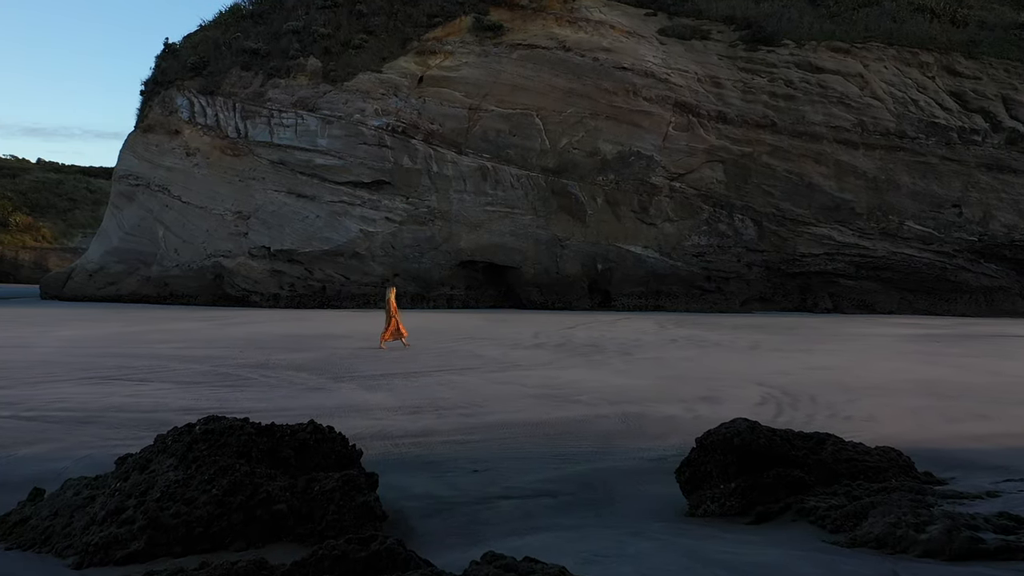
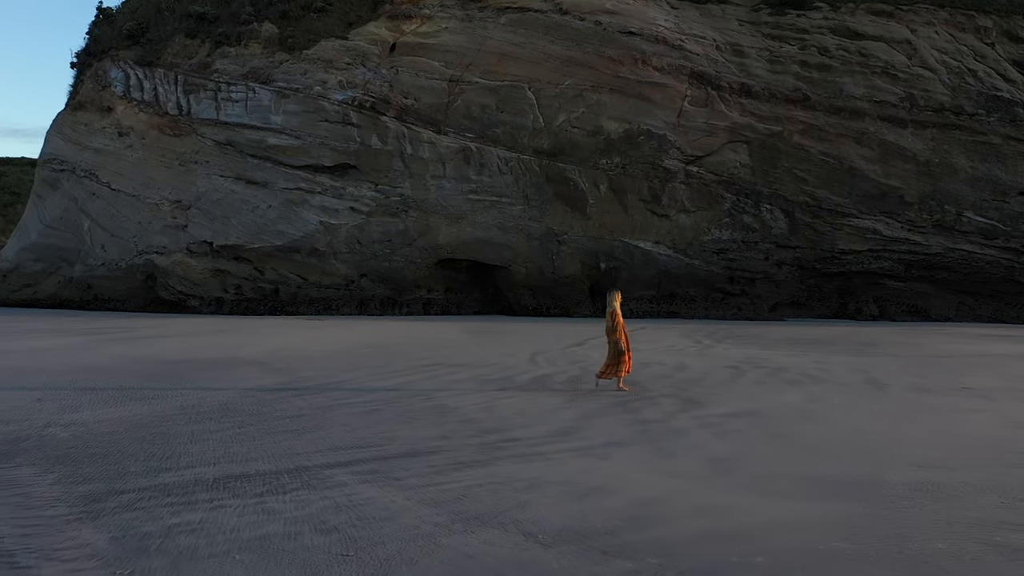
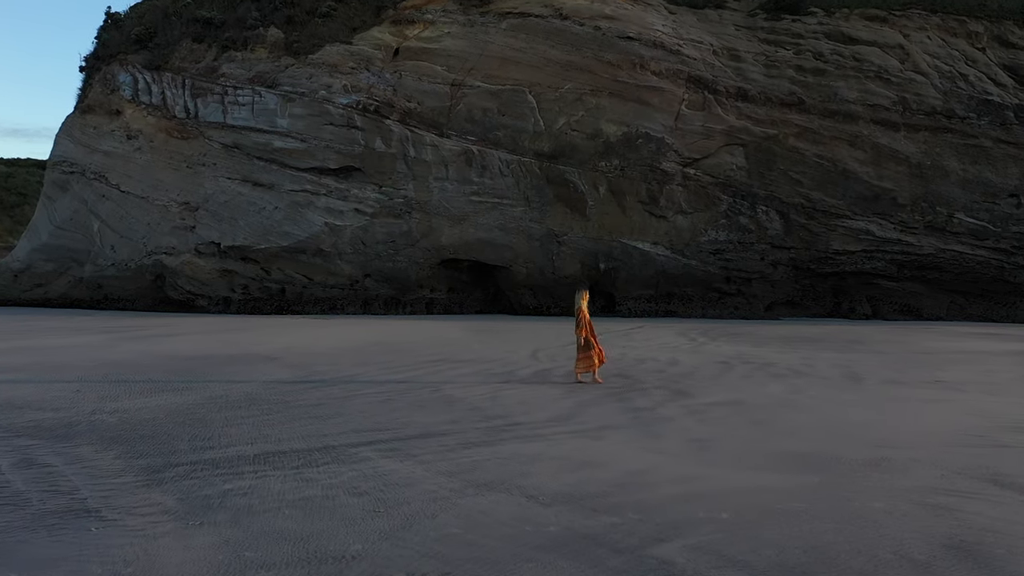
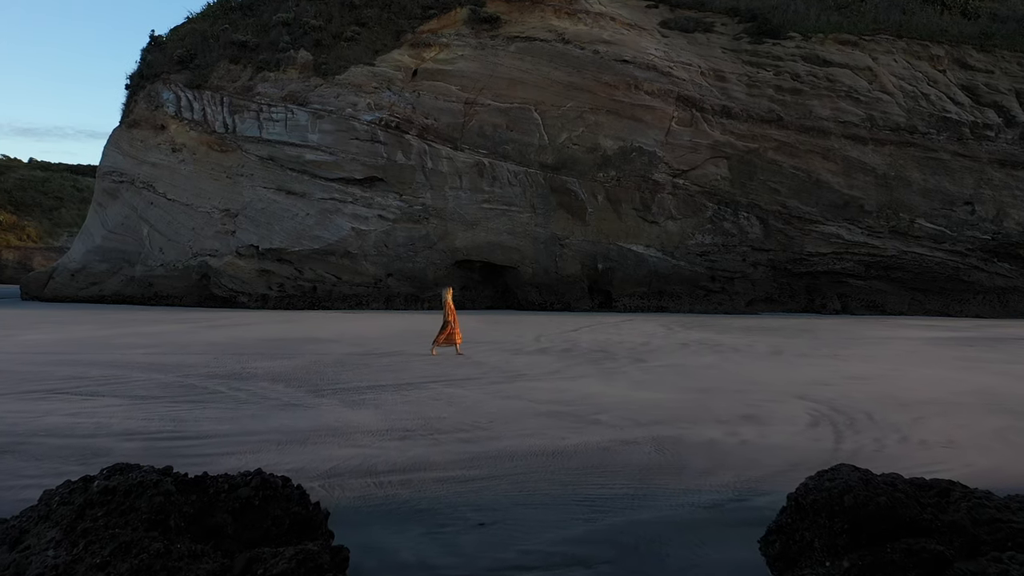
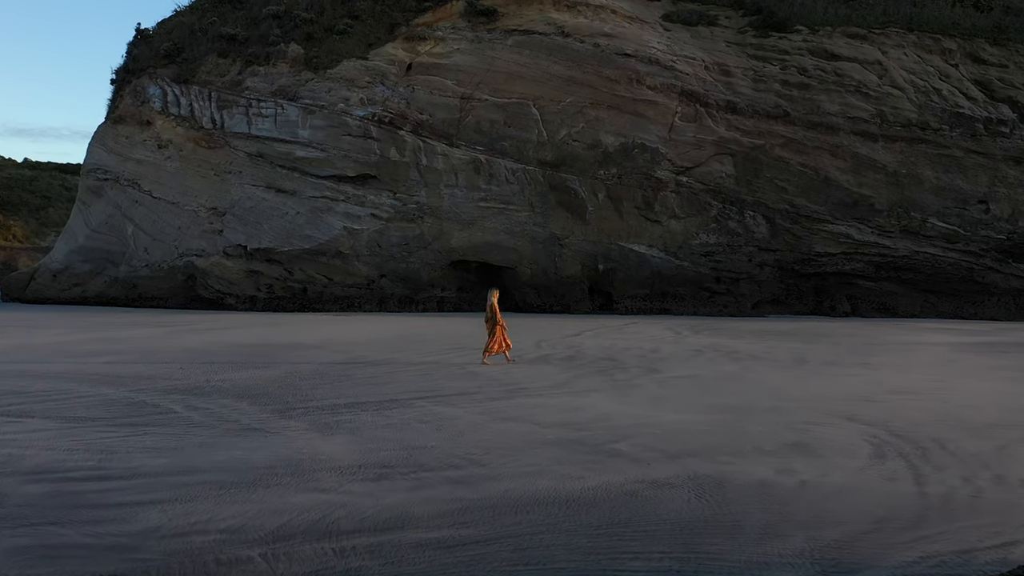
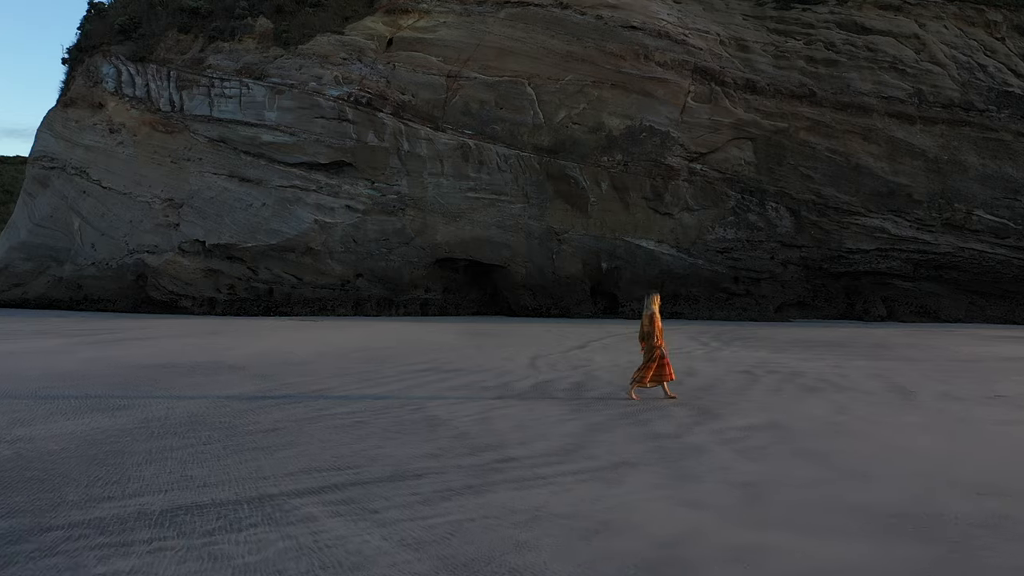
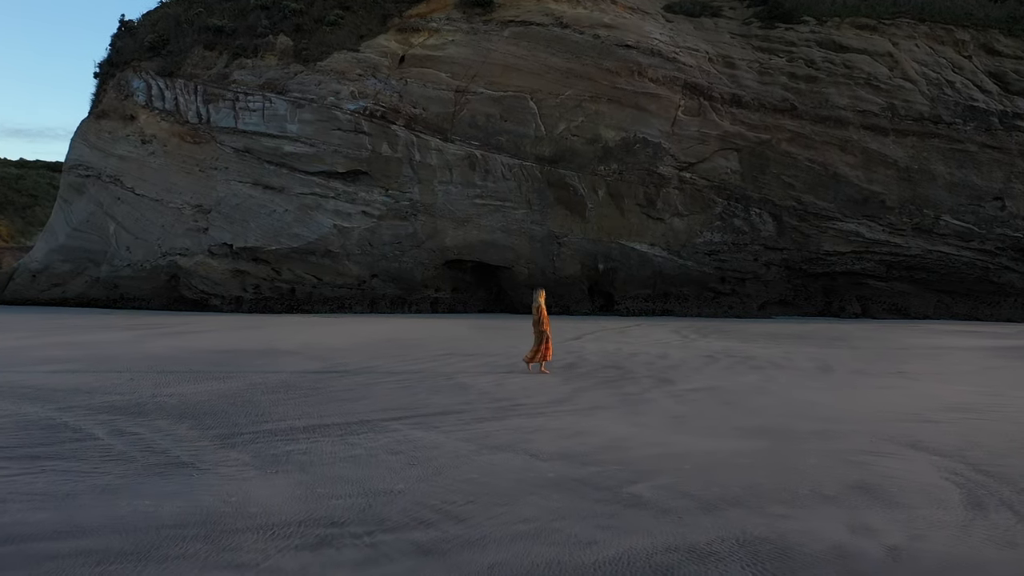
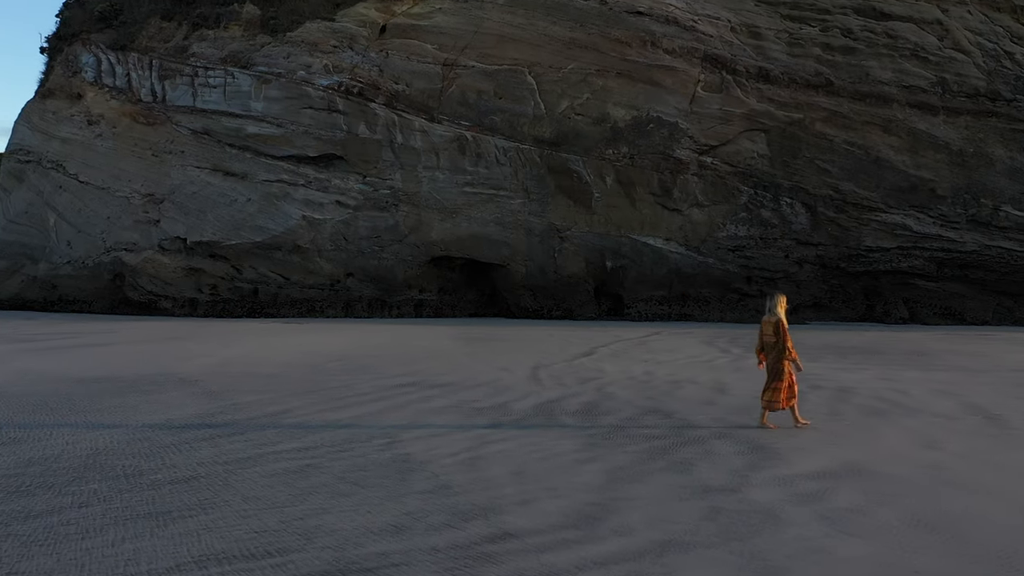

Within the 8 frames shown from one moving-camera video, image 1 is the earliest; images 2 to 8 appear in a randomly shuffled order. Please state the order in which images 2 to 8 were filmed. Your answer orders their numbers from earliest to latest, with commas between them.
4, 5, 7, 3, 2, 6, 8
